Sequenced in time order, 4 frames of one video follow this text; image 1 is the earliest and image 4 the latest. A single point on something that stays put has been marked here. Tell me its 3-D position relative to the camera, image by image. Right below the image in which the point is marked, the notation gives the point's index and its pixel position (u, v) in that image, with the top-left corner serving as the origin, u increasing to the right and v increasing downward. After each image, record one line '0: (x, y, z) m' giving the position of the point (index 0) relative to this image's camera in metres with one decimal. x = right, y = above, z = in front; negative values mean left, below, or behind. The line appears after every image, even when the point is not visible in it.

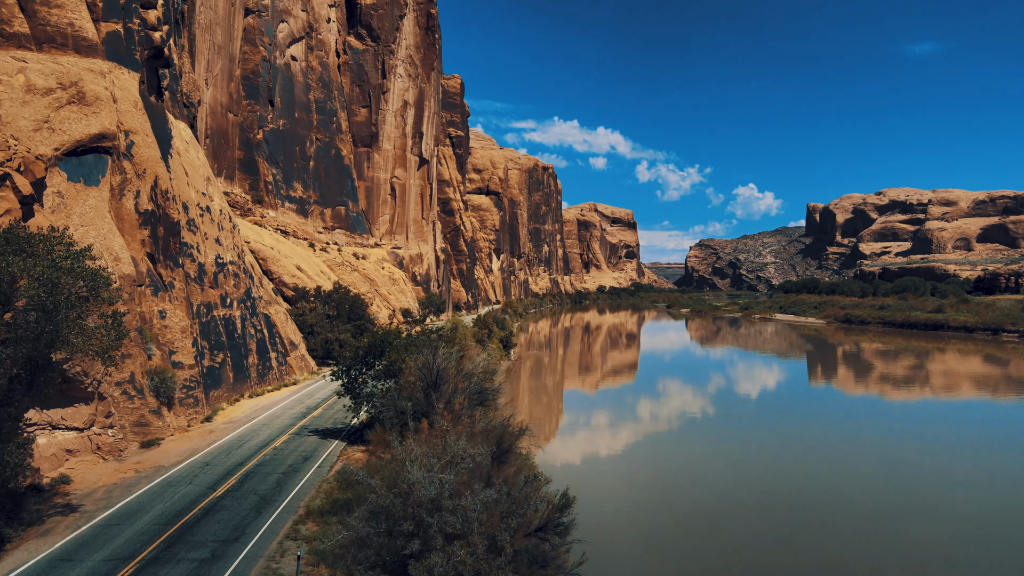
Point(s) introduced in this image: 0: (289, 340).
0: (-7.3, -1.7, +17.5) m
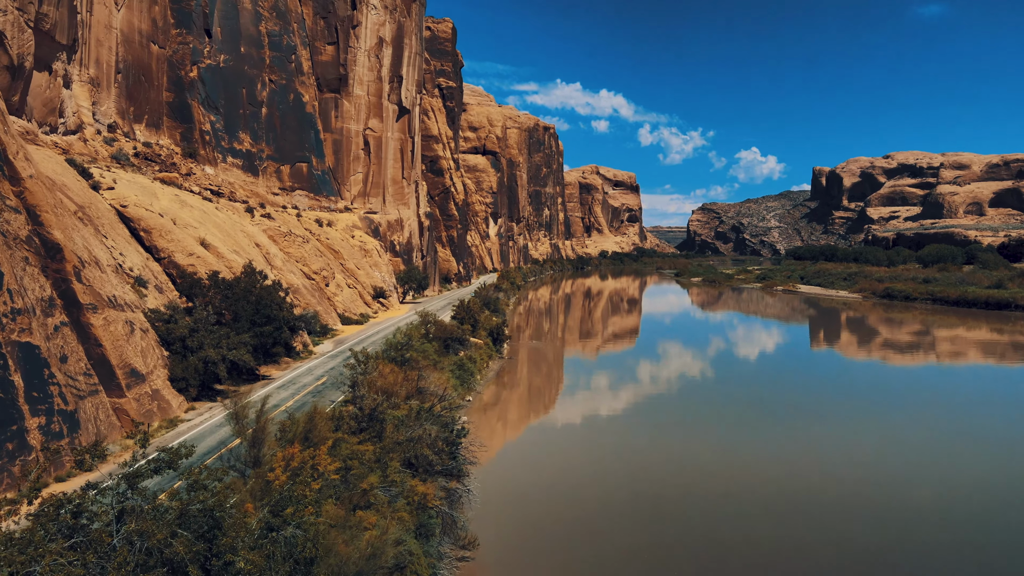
0: (-7.6, -1.6, +10.6) m
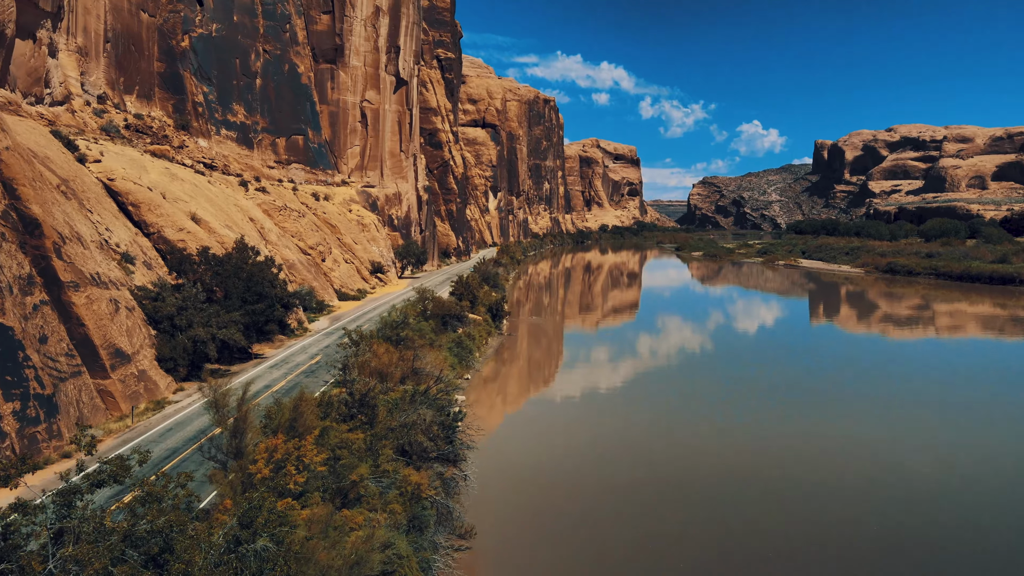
0: (-7.7, -1.1, +10.2) m
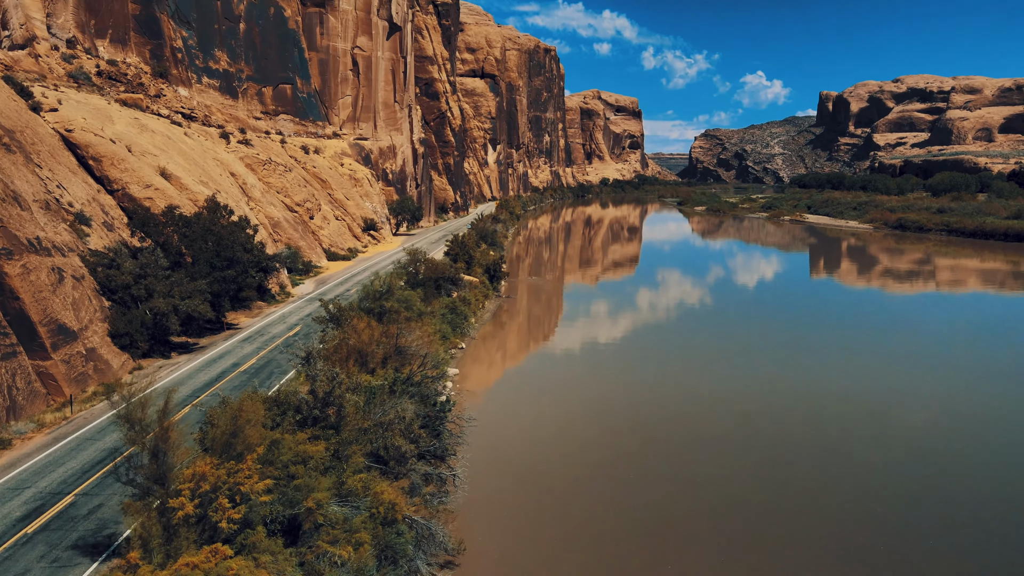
0: (-7.7, -0.6, +9.0) m
